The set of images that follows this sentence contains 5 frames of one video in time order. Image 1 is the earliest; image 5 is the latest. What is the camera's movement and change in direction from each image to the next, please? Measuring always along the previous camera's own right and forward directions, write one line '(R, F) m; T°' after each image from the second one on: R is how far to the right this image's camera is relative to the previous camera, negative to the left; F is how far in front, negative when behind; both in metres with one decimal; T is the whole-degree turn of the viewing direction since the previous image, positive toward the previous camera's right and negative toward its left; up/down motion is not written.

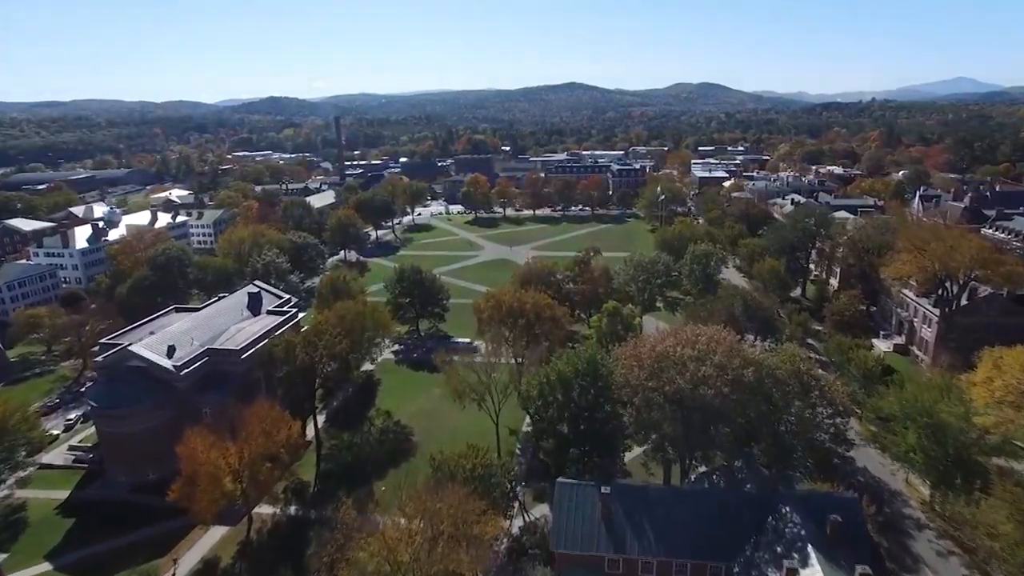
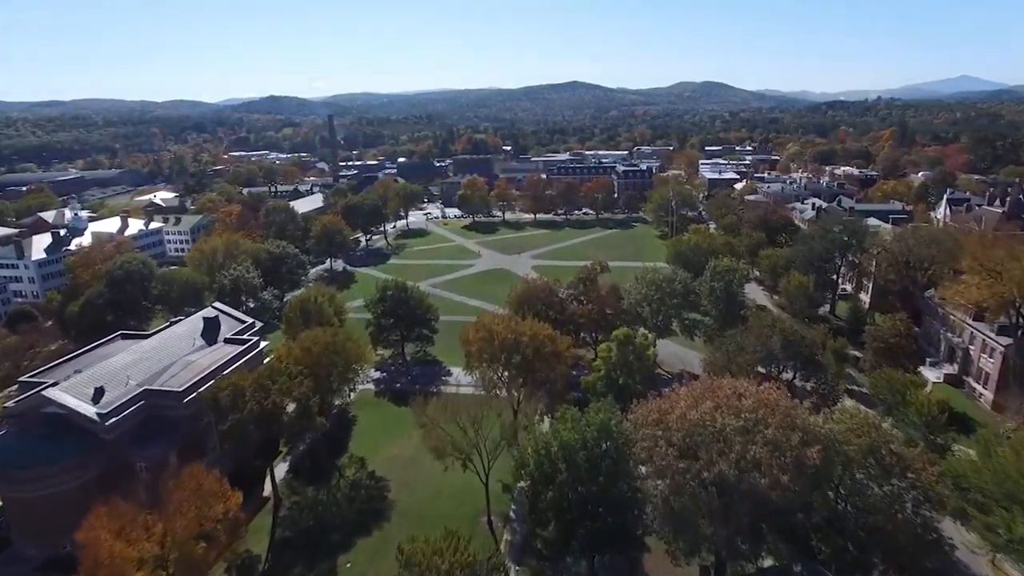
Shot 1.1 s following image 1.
(+0.5, +7.1) m; 0°
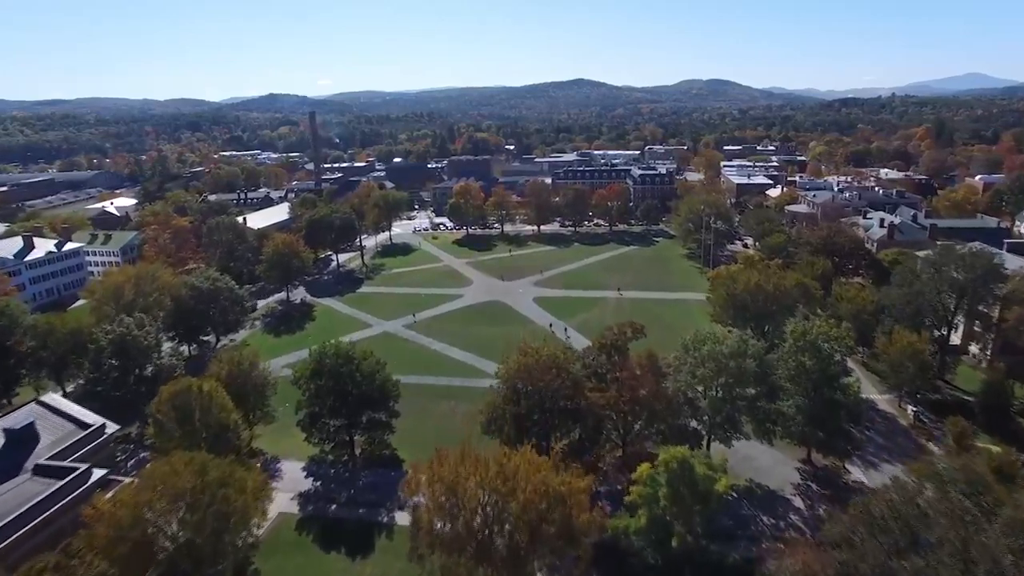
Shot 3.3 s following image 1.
(+0.8, +17.4) m; 0°
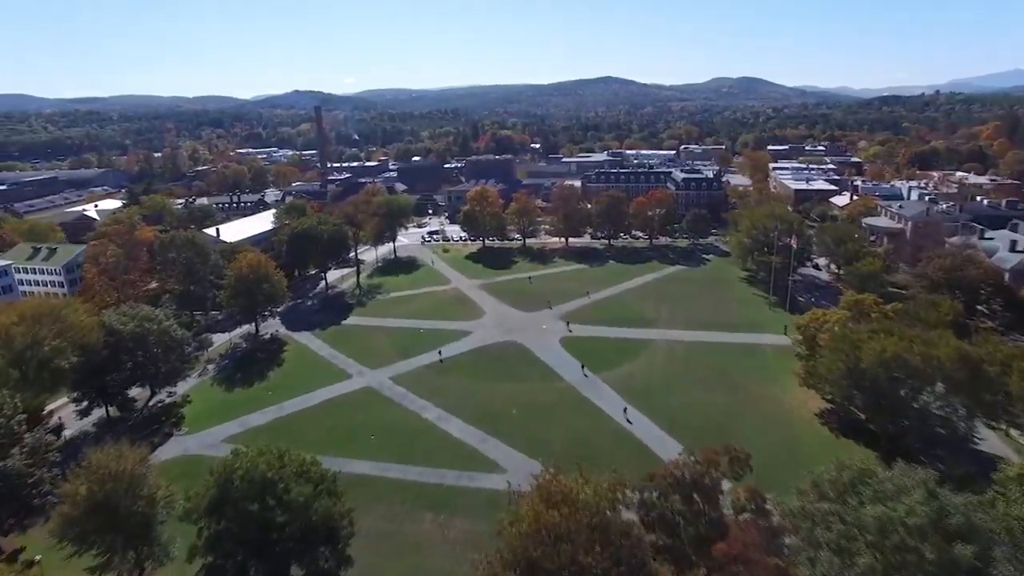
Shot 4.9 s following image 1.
(+0.3, +15.2) m; -2°
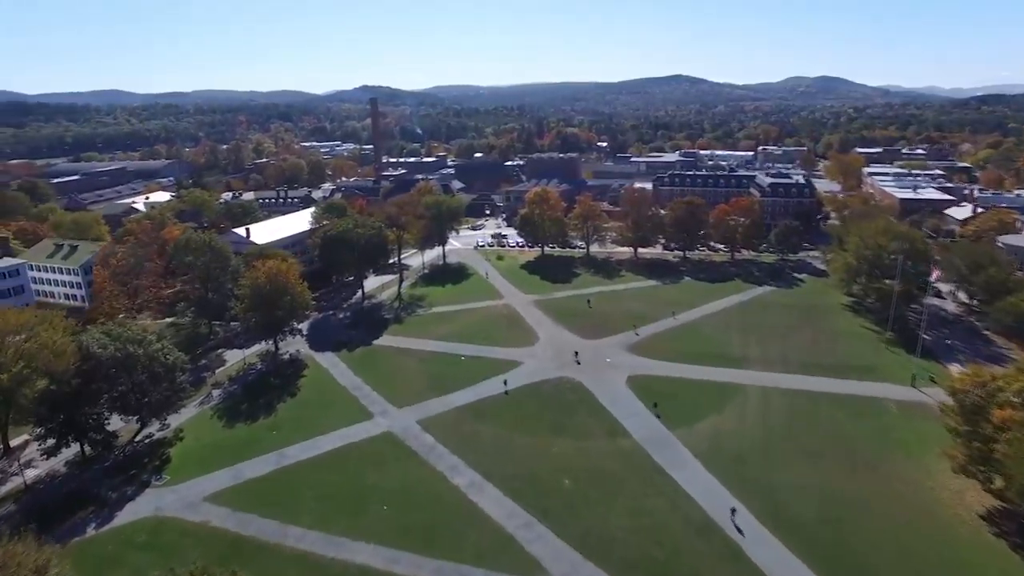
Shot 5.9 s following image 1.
(0.0, +9.7) m; -5°
